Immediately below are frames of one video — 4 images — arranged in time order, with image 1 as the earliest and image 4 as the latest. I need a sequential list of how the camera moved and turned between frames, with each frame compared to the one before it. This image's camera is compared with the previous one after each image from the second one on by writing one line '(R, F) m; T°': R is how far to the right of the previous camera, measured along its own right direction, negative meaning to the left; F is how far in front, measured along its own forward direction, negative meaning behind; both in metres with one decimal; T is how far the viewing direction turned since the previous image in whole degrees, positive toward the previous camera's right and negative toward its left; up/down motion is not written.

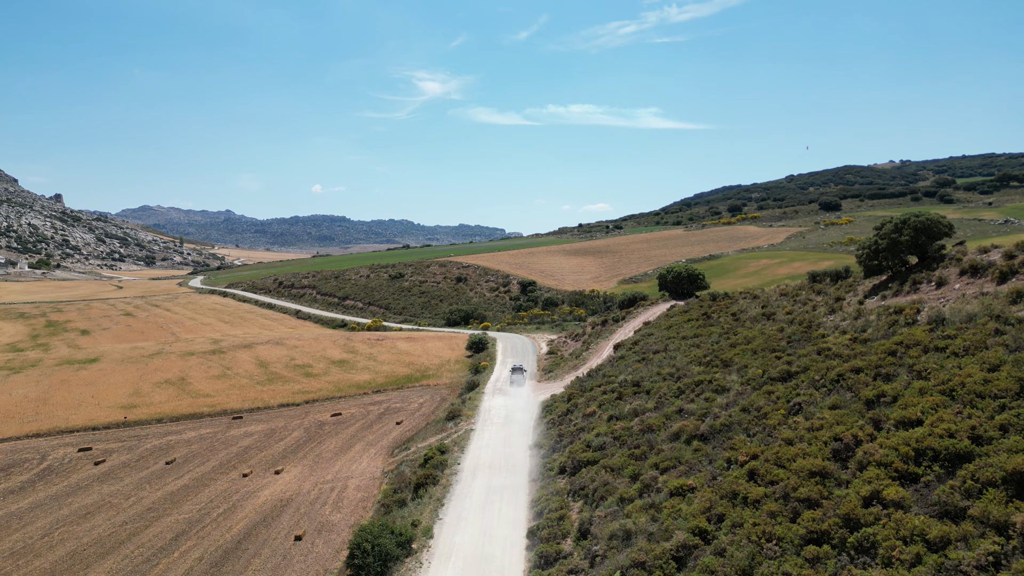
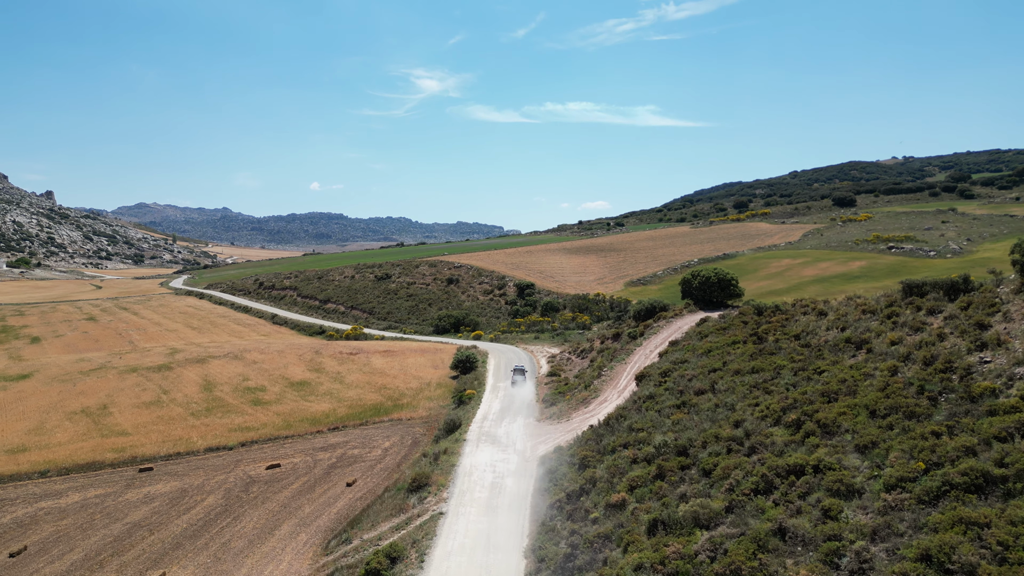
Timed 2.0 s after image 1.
(+0.2, +7.0) m; 0°
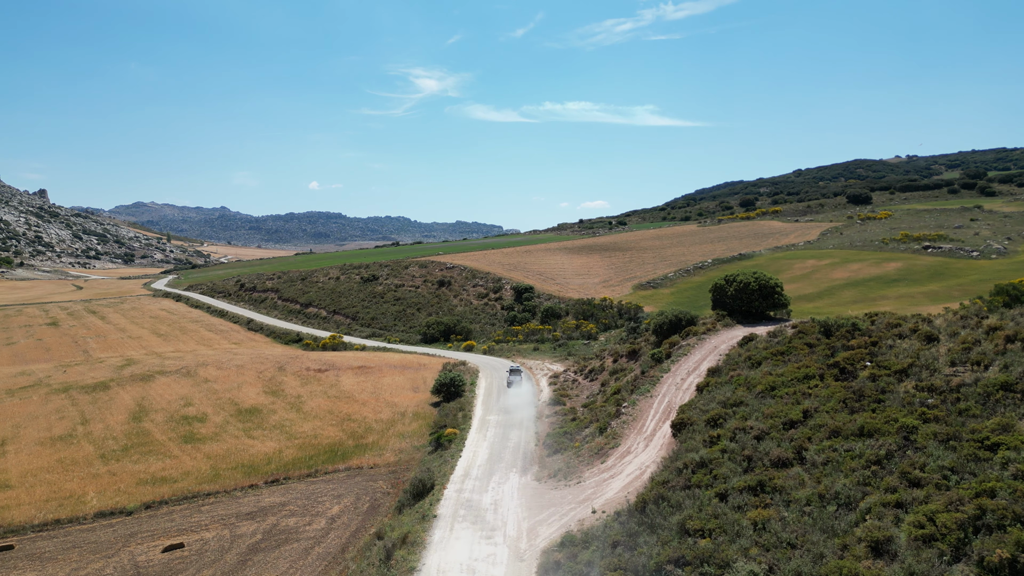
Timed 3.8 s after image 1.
(+0.2, +6.2) m; 0°
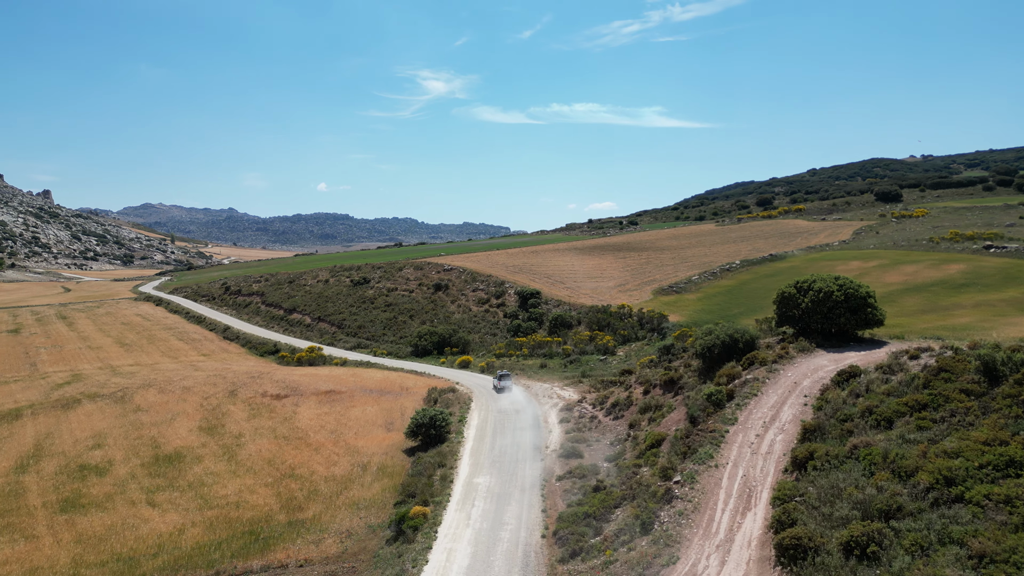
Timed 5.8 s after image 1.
(+0.2, +7.0) m; -1°
